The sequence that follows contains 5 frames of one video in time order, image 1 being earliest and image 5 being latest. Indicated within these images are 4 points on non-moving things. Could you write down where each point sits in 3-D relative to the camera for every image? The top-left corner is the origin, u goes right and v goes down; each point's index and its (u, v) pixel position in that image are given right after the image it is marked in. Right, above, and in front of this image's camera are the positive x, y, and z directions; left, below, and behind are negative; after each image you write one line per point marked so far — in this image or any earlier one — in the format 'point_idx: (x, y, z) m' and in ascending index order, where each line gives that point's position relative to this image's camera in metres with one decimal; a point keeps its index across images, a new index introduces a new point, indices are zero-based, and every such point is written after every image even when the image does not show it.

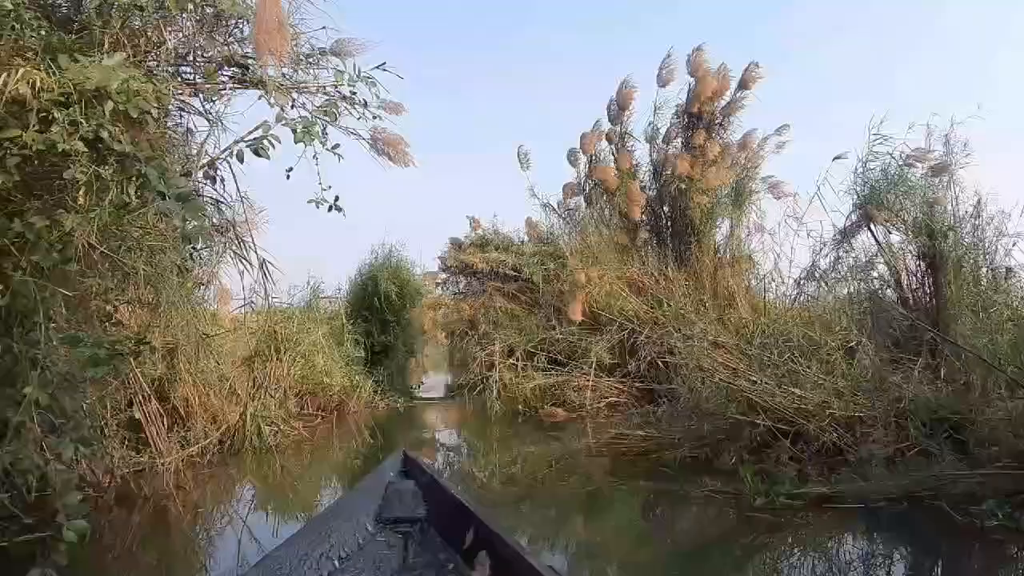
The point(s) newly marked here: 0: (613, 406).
0: (+1.1, -1.3, +8.5) m
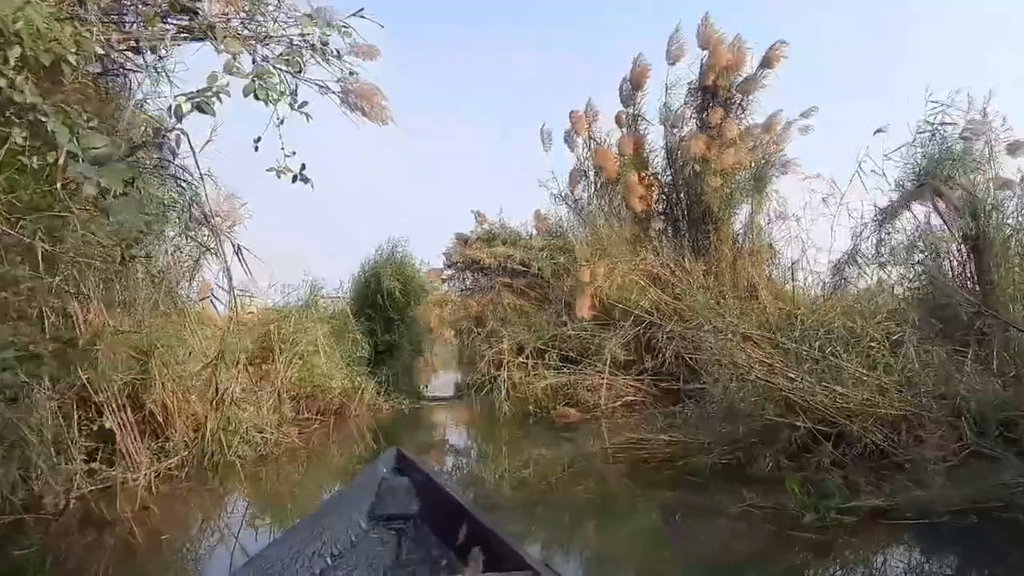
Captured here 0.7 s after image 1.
0: (+1.2, -1.2, +8.0) m
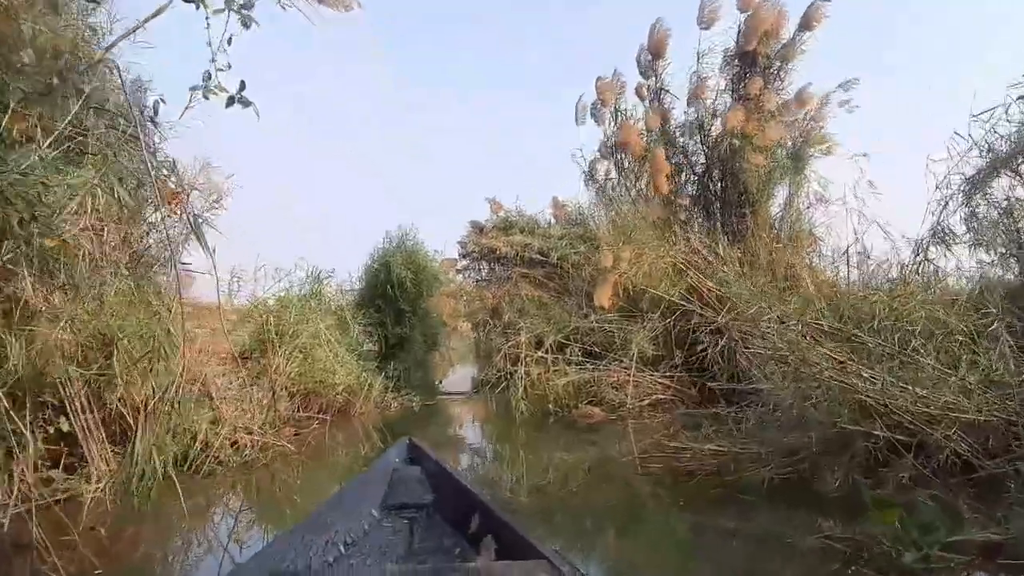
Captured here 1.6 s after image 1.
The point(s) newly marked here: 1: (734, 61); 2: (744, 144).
0: (+1.4, -1.1, +7.4) m
1: (+2.4, +2.4, +8.3) m
2: (+2.3, +1.5, +7.7) m
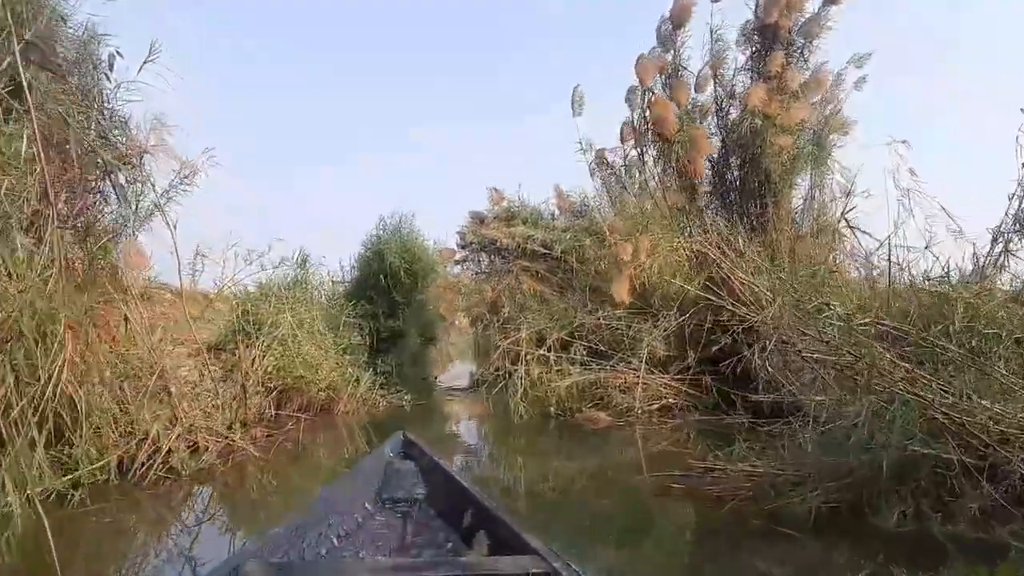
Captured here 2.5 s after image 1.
0: (+1.4, -1.1, +6.8) m
1: (+2.4, +2.5, +7.7) m
2: (+2.3, +1.5, +7.2) m
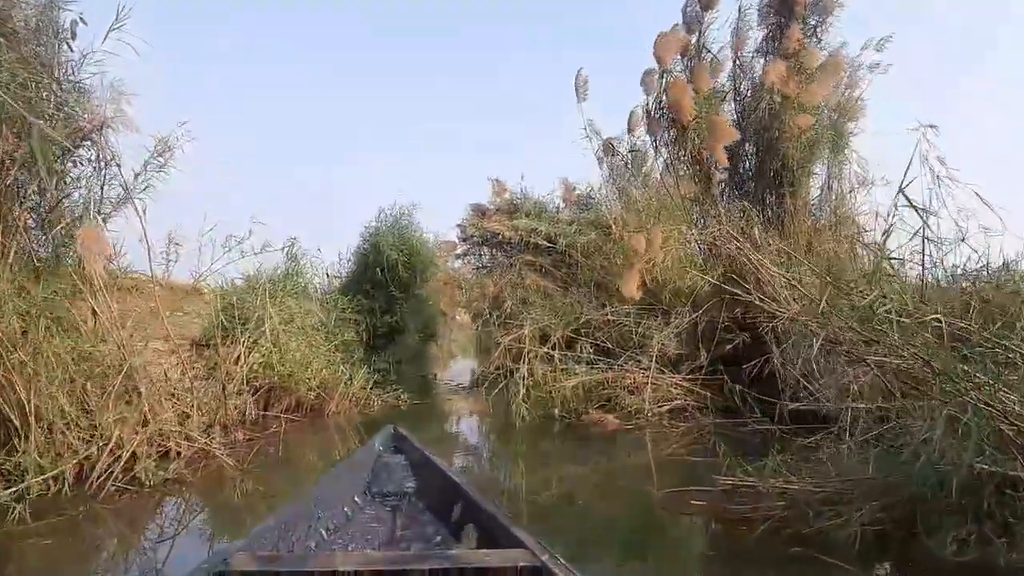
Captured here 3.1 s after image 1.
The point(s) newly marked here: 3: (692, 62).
0: (+1.4, -1.0, +6.4) m
1: (+2.4, +2.5, +7.3) m
2: (+2.4, +1.5, +6.8) m
3: (+1.7, +2.2, +7.4) m
